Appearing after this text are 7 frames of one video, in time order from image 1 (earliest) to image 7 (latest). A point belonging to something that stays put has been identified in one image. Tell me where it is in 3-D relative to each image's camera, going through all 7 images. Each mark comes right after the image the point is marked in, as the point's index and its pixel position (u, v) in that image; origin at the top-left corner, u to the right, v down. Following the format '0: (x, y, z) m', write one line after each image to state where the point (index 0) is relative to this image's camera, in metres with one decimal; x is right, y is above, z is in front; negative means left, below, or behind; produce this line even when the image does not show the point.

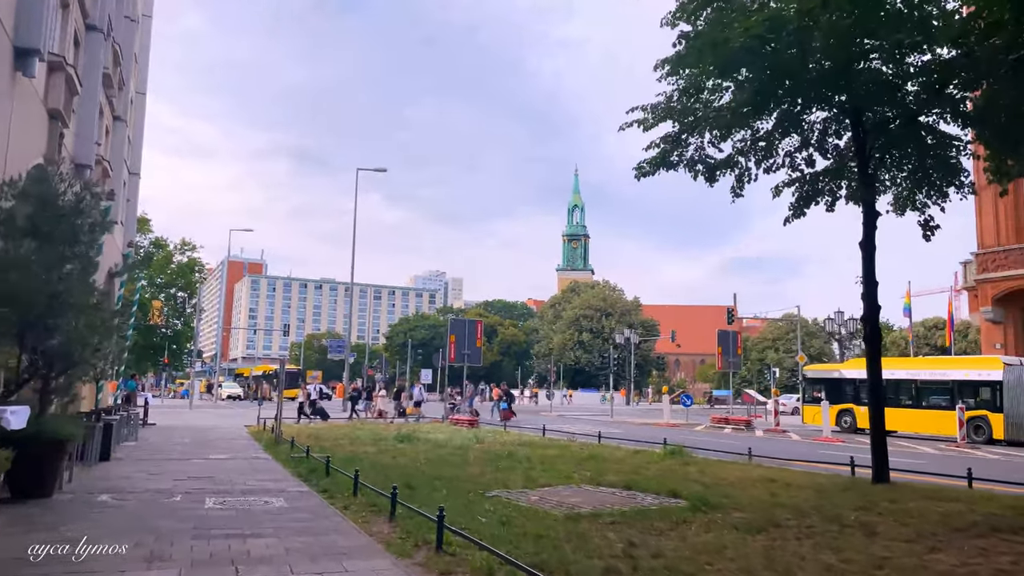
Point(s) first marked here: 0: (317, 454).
0: (-4.3, -3.7, +17.2) m
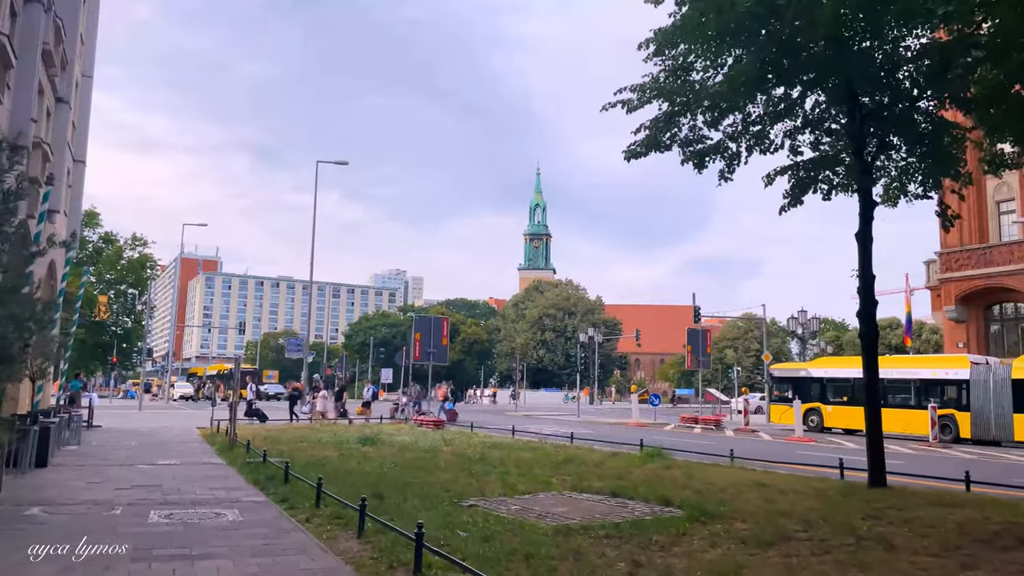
0: (-4.9, -3.5, +16.1) m
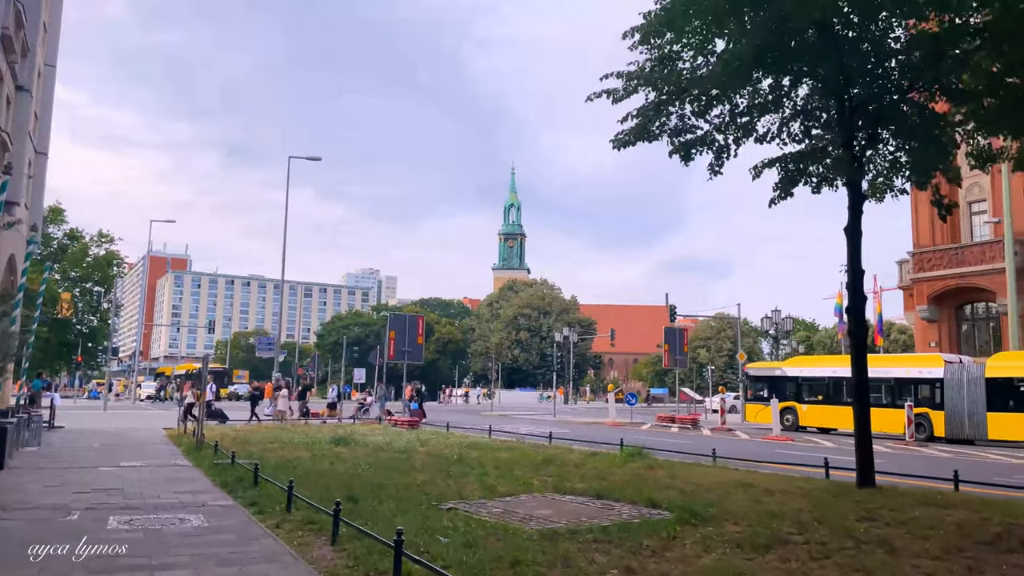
0: (-5.3, -3.4, +15.5) m
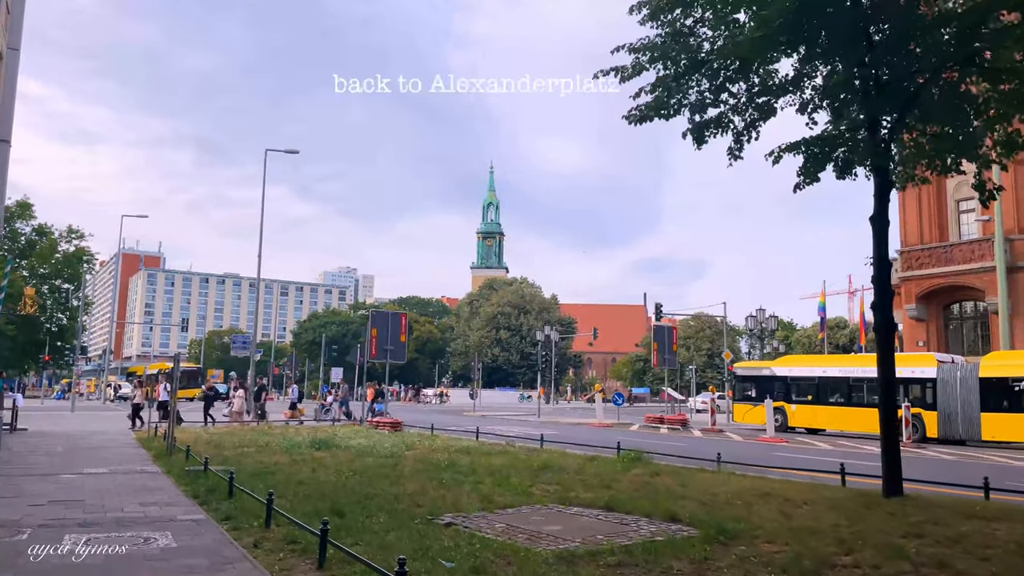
0: (-5.4, -3.3, +14.4) m
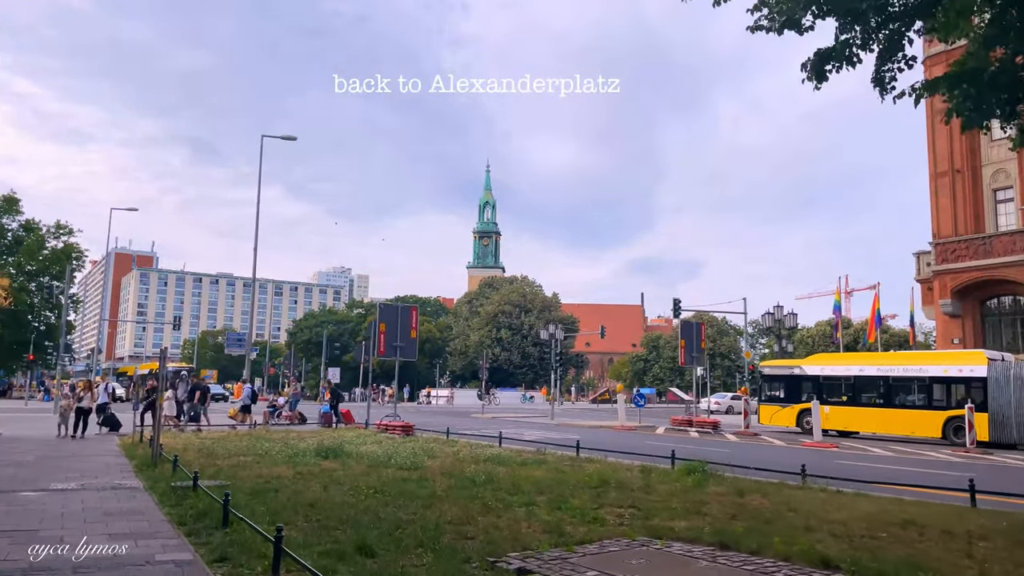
0: (-4.7, -3.0, +12.0) m
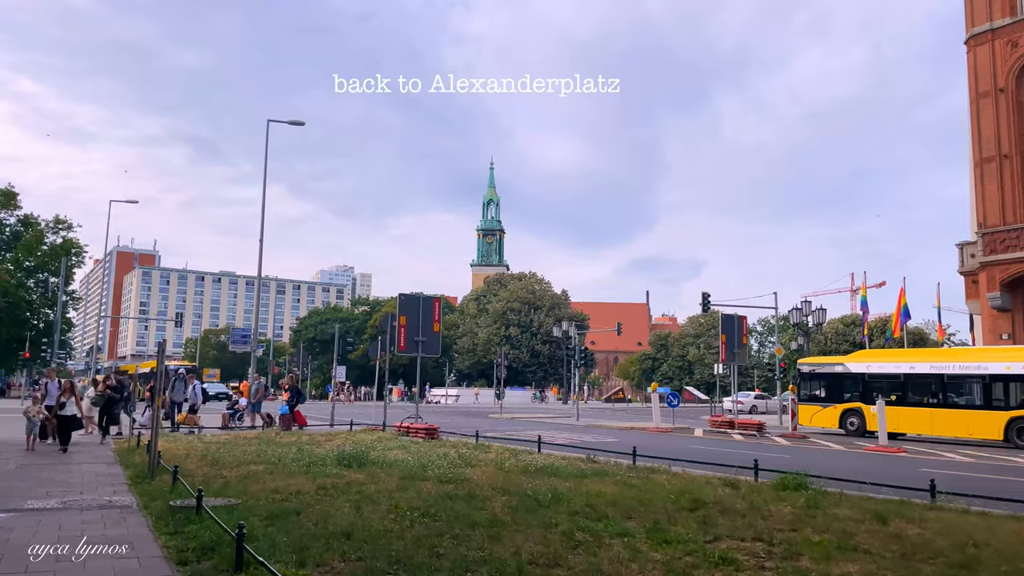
0: (-3.7, -2.7, +9.9) m
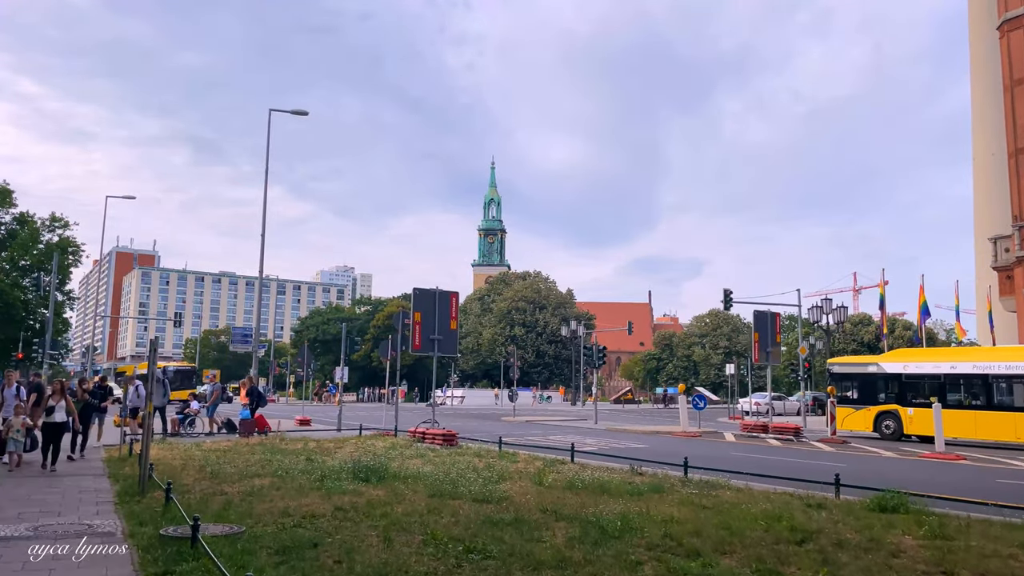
0: (-3.1, -2.6, +8.2) m
